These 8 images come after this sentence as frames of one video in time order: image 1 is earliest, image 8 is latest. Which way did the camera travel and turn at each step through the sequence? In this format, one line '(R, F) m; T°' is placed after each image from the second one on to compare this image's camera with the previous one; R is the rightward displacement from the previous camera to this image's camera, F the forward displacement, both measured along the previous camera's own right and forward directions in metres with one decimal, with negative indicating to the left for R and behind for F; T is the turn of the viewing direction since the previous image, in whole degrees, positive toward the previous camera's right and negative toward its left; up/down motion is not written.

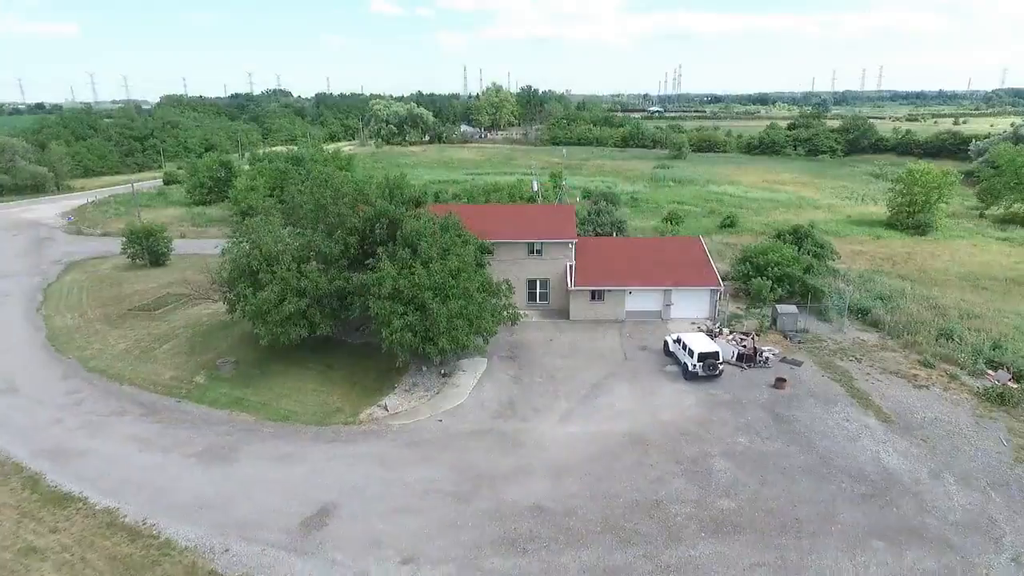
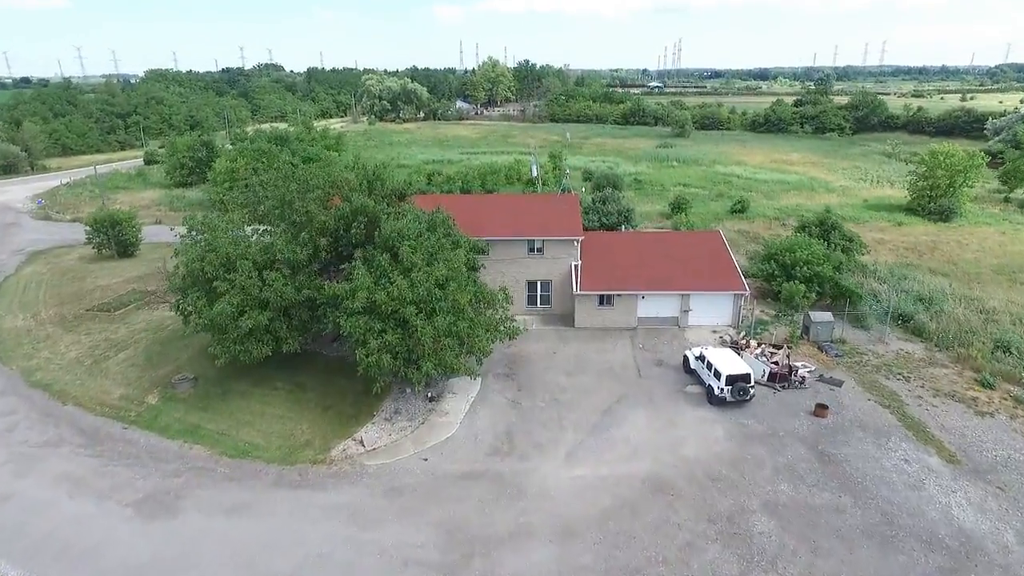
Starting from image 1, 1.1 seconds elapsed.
(0.0, +3.7) m; 0°
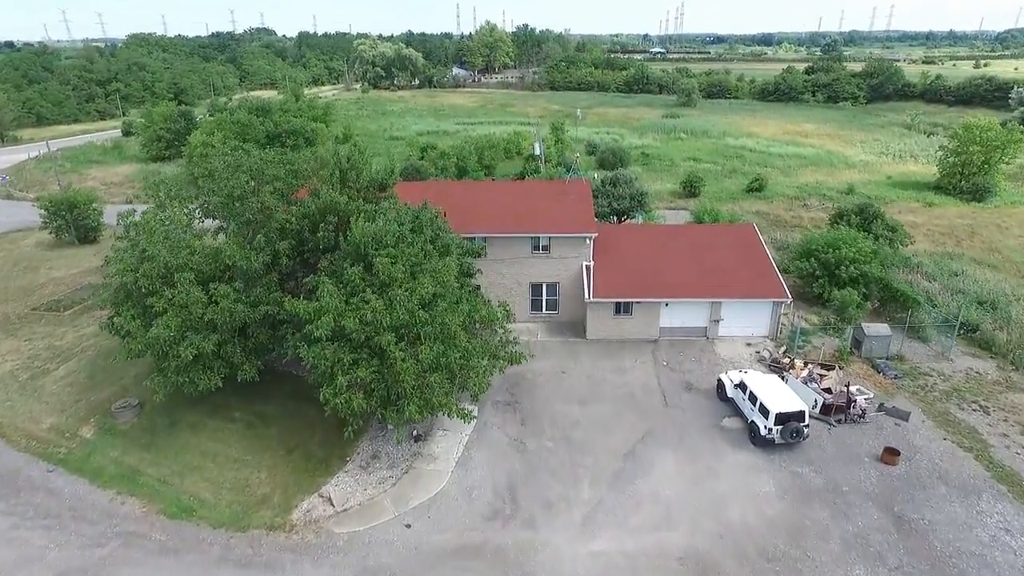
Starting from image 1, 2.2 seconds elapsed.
(-0.1, +4.1) m; 0°
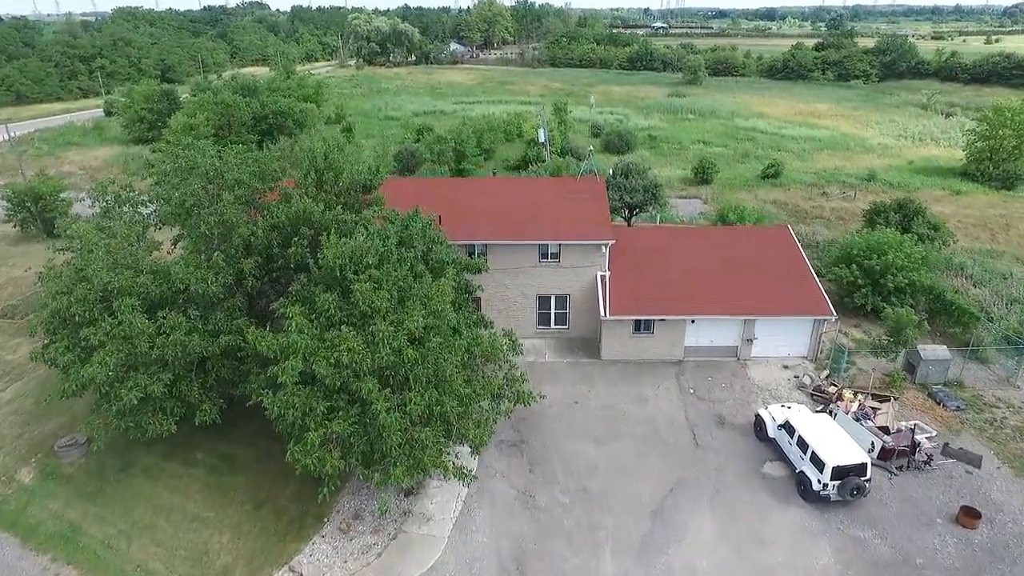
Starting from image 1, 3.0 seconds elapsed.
(-0.2, +3.0) m; 0°
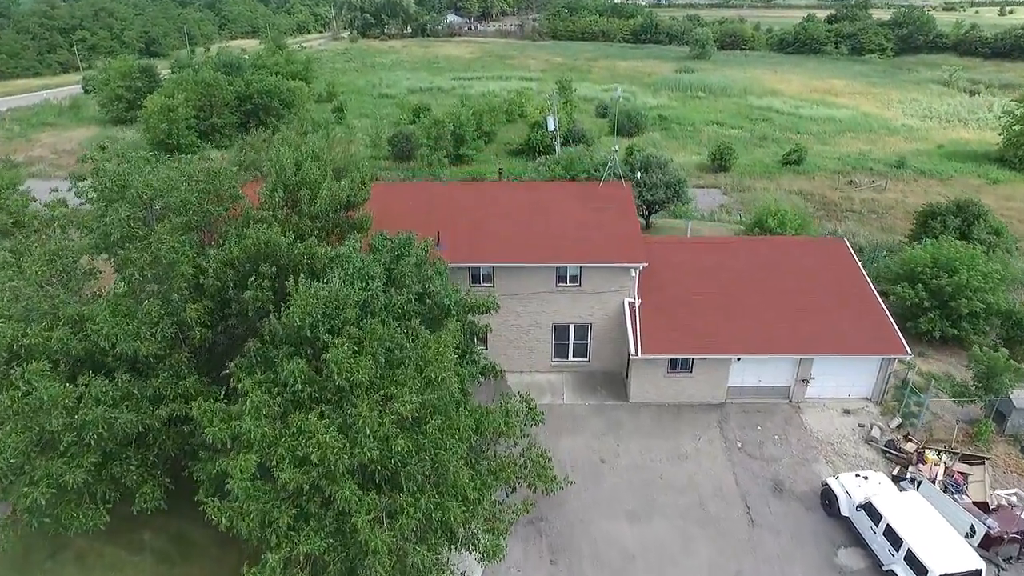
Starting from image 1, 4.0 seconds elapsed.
(-0.4, +3.4) m; 0°
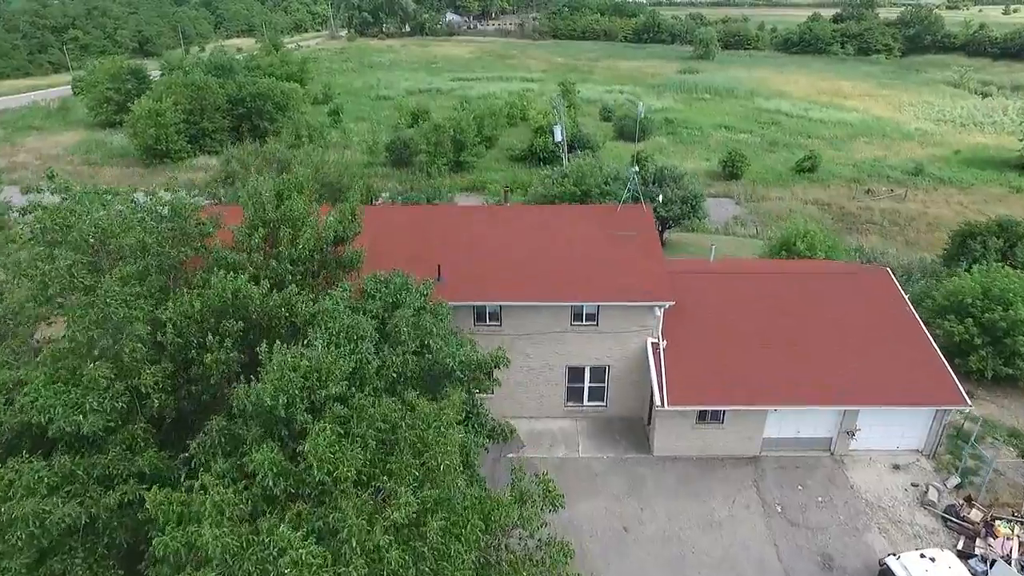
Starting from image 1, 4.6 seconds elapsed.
(-0.3, +1.9) m; 0°
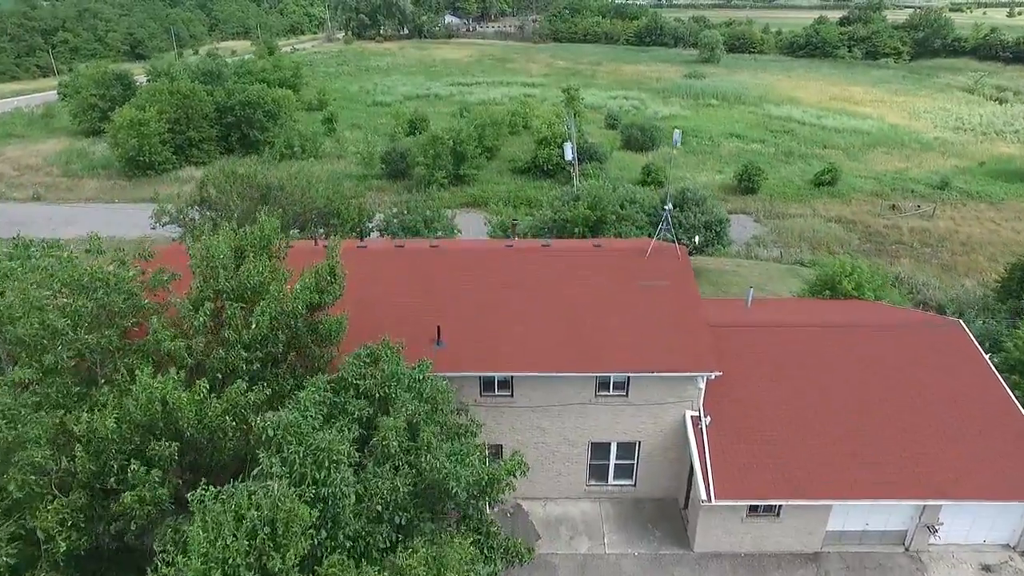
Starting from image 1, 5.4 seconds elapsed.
(-0.3, +2.6) m; 0°
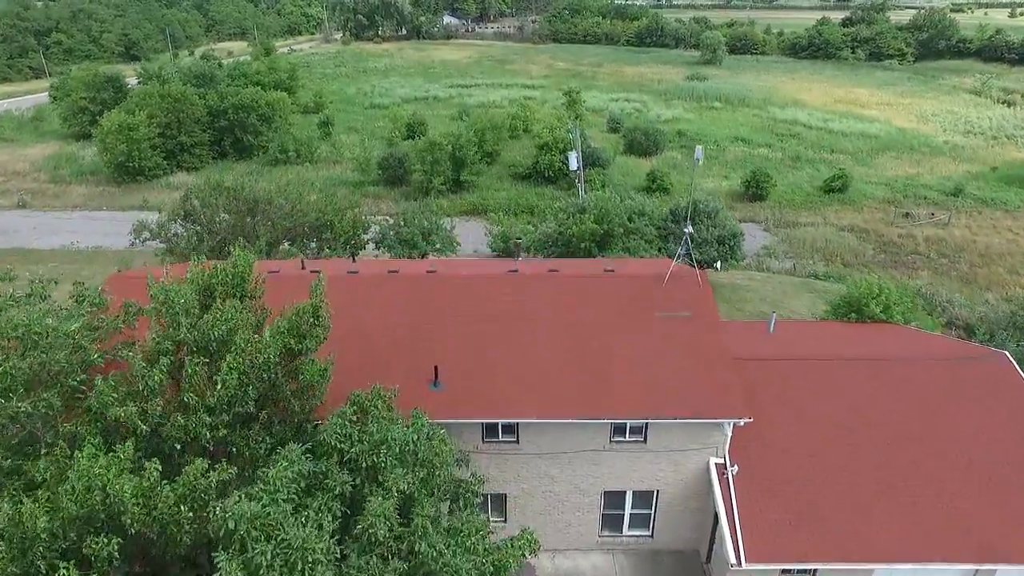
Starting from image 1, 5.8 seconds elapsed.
(-0.1, +1.3) m; 0°
